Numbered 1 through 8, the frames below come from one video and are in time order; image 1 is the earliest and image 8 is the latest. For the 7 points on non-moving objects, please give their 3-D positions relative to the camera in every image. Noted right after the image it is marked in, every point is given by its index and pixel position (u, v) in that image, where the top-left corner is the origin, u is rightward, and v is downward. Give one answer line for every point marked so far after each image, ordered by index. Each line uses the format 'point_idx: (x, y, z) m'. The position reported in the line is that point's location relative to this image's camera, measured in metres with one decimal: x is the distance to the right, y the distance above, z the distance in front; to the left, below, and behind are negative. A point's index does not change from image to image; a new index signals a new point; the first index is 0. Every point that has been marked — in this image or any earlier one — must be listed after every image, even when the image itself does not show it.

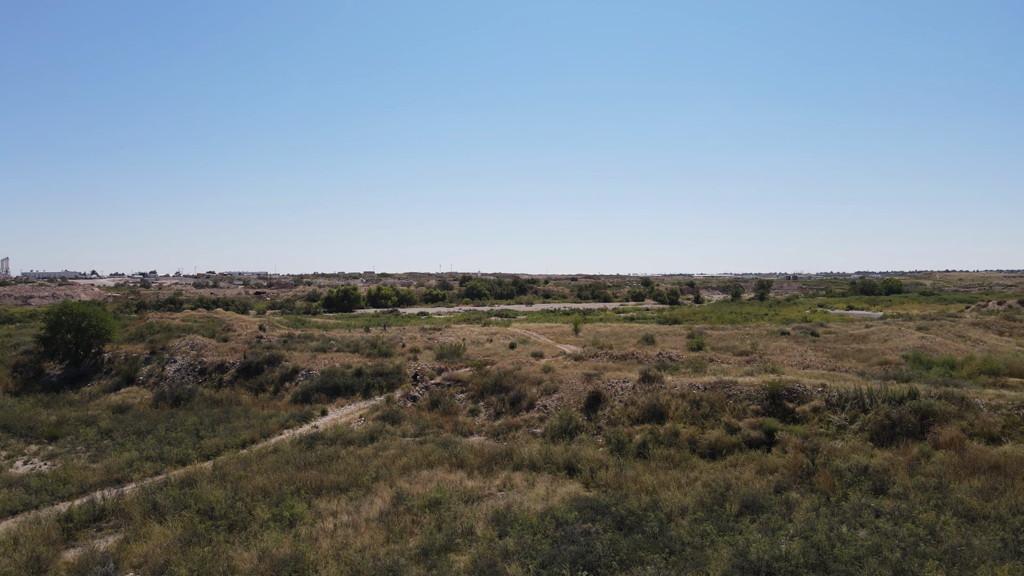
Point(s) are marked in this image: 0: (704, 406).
0: (+4.2, -2.6, +15.9) m
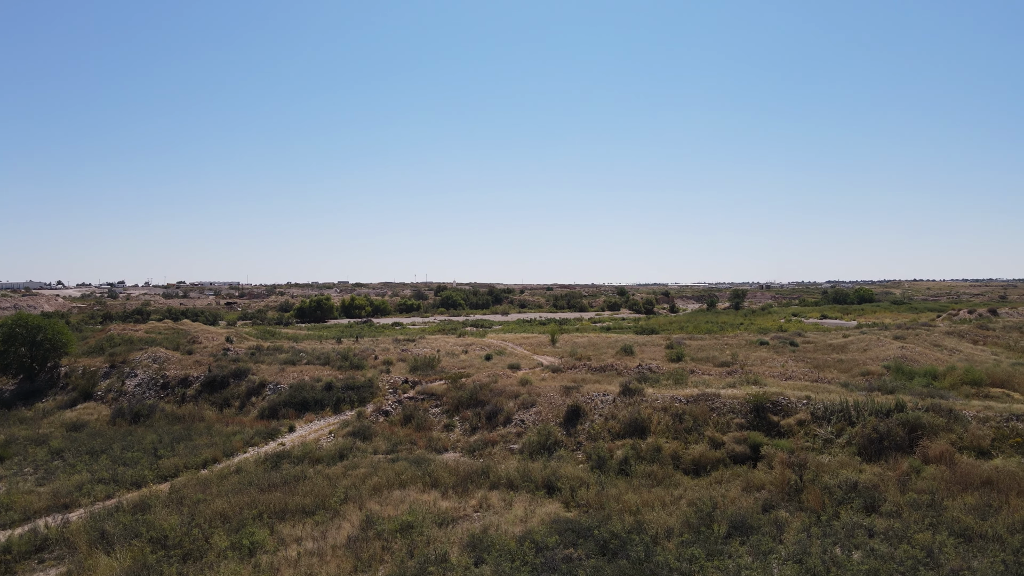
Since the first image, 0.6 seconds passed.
0: (+3.7, -2.8, +15.4) m
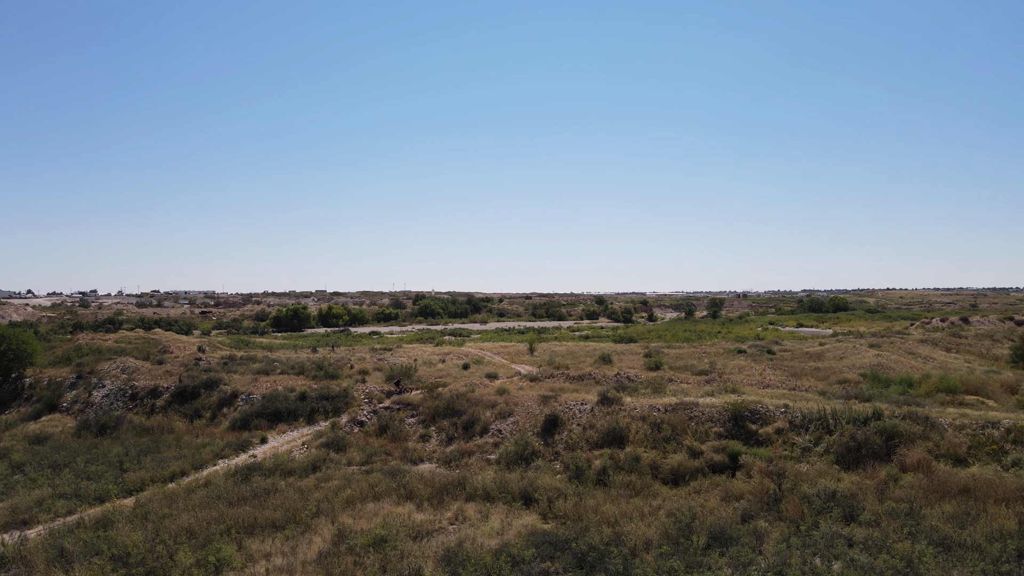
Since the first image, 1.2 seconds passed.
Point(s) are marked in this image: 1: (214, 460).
0: (+3.2, -2.9, +15.2) m
1: (-6.3, -3.7, +15.6) m
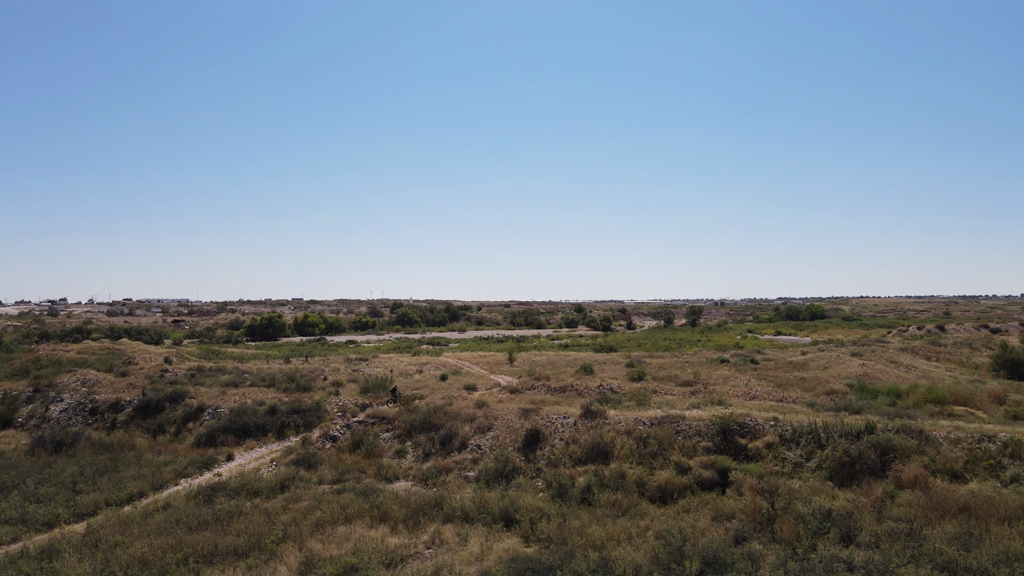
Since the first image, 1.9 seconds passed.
0: (+2.8, -3.1, +14.6) m
1: (-6.7, -3.8, +14.7) m
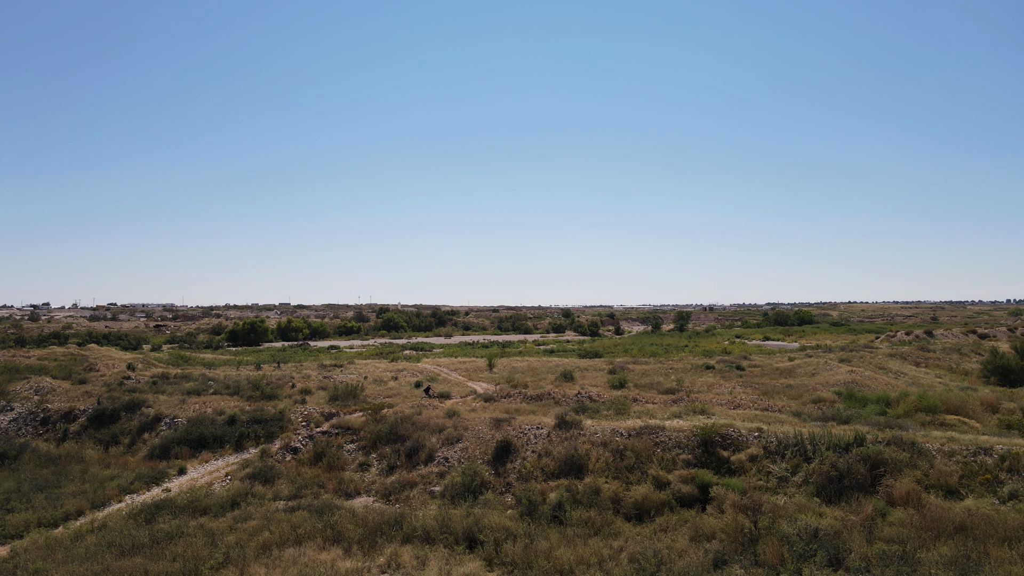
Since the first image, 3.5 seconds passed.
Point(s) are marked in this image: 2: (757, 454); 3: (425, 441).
0: (+2.2, -3.2, +13.8) m
1: (-7.3, -3.9, +13.7) m
2: (+4.4, -3.0, +13.3) m
3: (-1.8, -3.3, +15.6) m
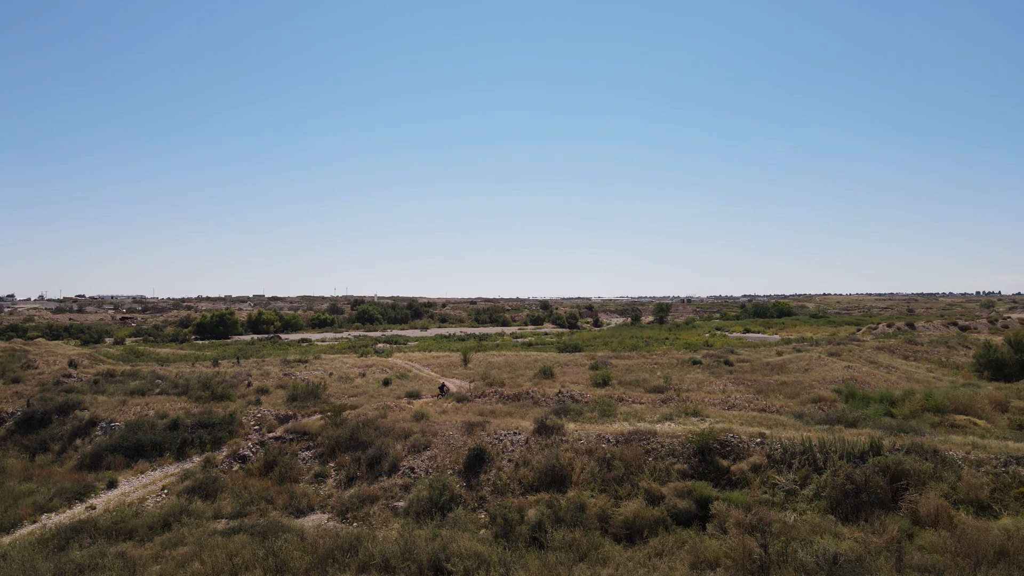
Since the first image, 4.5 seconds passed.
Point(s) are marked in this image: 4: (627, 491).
0: (+1.7, -3.0, +12.3) m
1: (-7.8, -3.7, +11.9) m
2: (+4.0, -2.8, +11.8) m
3: (-2.3, -3.1, +14.0) m
4: (+1.8, -3.2, +11.6) m
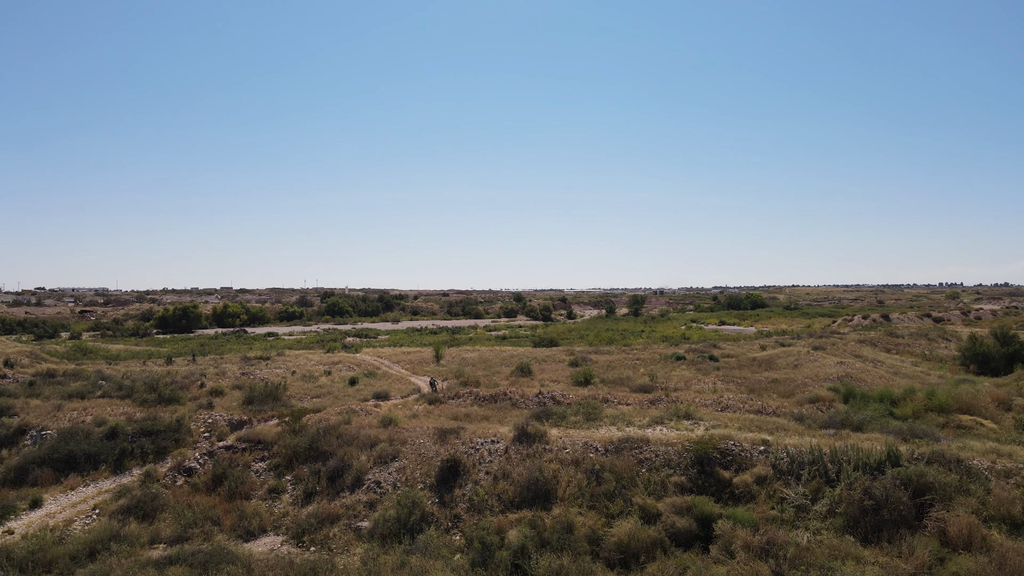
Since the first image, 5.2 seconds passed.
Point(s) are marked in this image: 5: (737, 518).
0: (+1.4, -2.9, +11.1) m
1: (-8.1, -3.6, +10.3) m
2: (+3.7, -2.7, +10.7) m
3: (-2.7, -2.9, +12.6) m
4: (+1.5, -3.1, +10.4) m
5: (+3.0, -3.1, +9.8) m
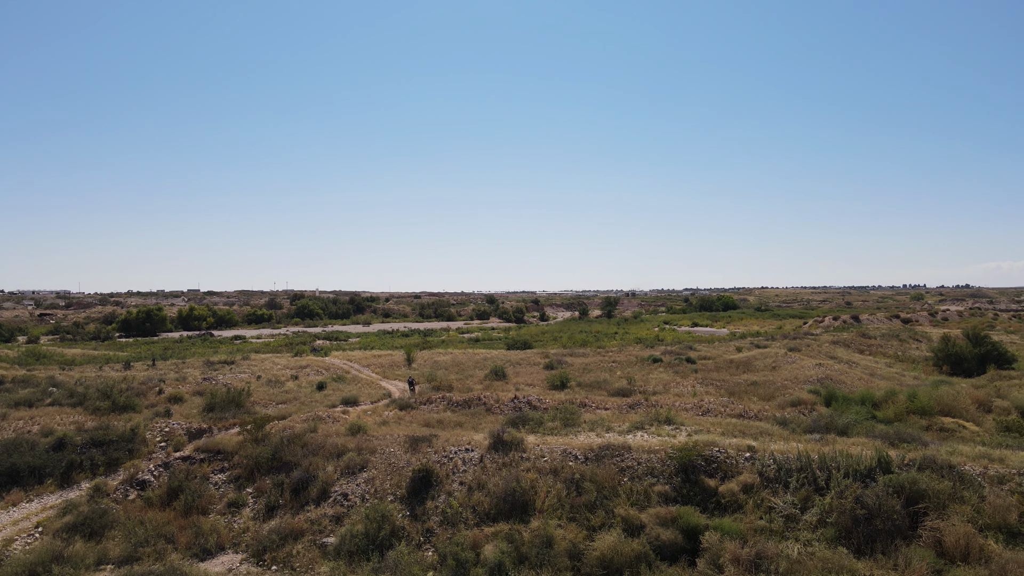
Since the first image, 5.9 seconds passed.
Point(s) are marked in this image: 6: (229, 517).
0: (+1.1, -2.9, +10.5) m
1: (-8.4, -3.6, +9.4) m
2: (+3.4, -2.7, +10.2) m
3: (-3.1, -2.9, +11.9) m
4: (+1.2, -3.1, +9.9) m
5: (+2.7, -3.1, +9.3) m
6: (-4.3, -3.5, +11.2) m
